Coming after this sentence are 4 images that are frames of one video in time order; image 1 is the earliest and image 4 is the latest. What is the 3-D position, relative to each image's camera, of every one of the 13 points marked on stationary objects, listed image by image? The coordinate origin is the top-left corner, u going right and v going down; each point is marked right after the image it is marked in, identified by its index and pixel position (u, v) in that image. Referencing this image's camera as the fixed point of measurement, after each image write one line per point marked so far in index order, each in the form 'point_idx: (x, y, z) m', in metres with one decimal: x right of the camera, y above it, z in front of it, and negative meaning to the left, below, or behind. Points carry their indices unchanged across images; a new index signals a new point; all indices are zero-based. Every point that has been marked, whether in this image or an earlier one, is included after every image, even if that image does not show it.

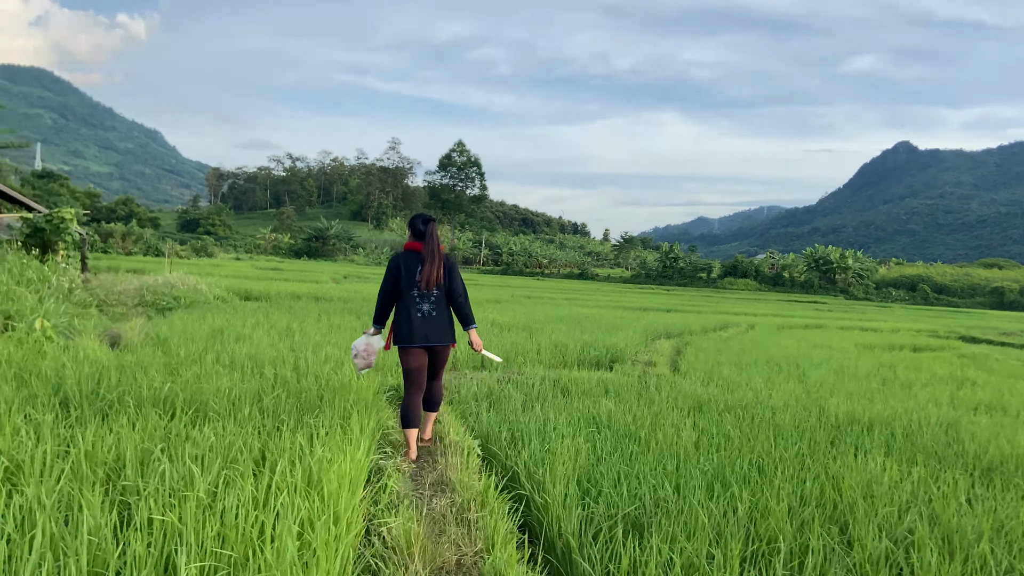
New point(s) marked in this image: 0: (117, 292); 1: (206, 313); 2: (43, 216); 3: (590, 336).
0: (-4.3, 0.0, +8.7) m
1: (-3.1, -0.3, +8.0) m
2: (-4.9, +0.7, +8.4) m
3: (+0.8, -0.5, +8.0) m
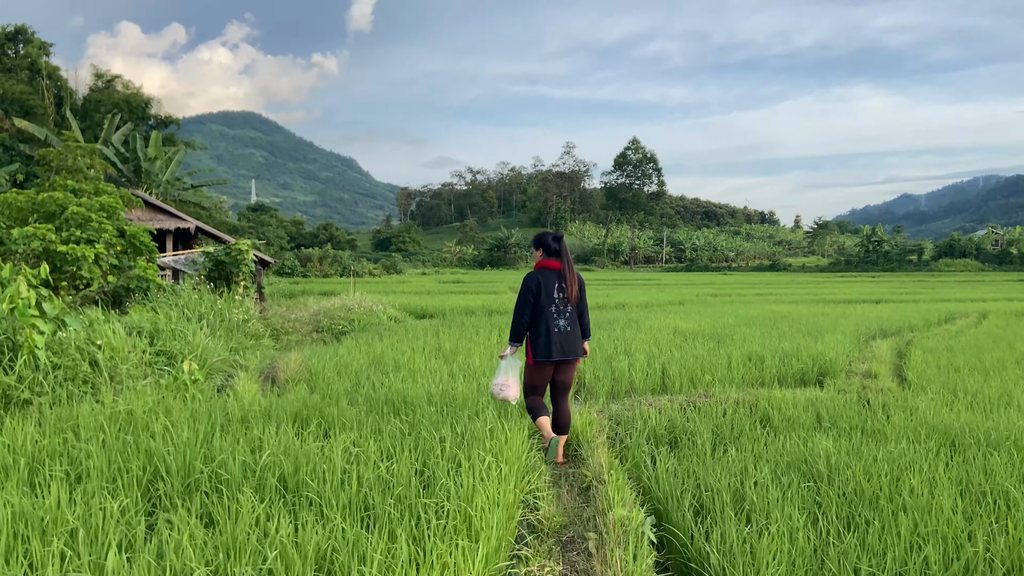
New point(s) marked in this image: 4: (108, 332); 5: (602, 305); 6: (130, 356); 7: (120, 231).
0: (-2.4, -0.3, +8.8) m
1: (-1.3, -0.5, +7.8) m
2: (-3.1, +0.4, +8.6) m
3: (+2.4, -0.5, +7.0) m
4: (-2.3, -0.3, +4.6) m
5: (+1.4, -0.3, +12.8) m
6: (-2.1, -0.4, +4.4) m
7: (-3.6, +0.5, +7.3) m
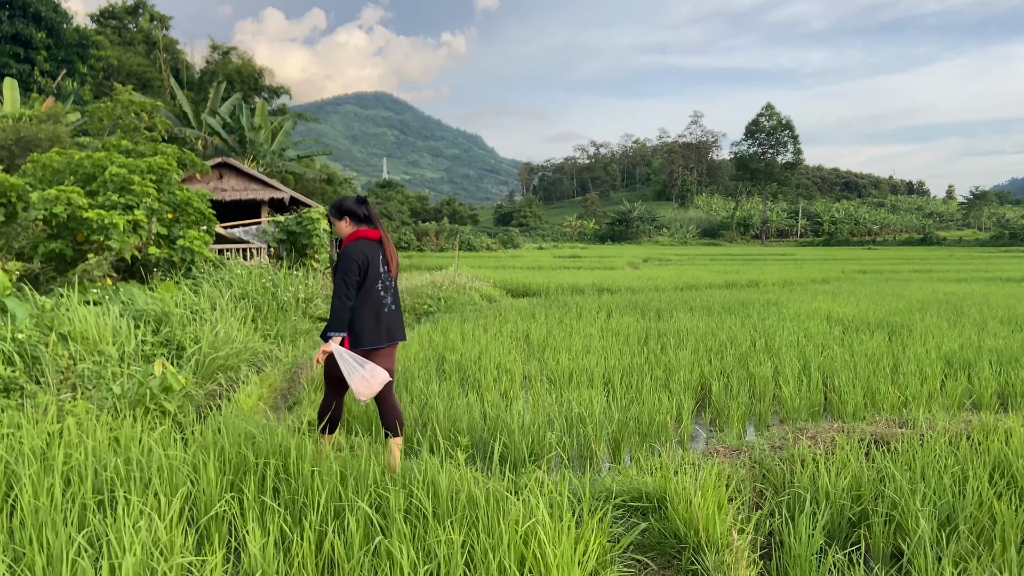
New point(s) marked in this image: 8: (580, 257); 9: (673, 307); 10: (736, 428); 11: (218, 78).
0: (-1.4, -0.1, +7.7) m
1: (-0.4, -0.3, +6.6) m
2: (-2.1, +0.7, +7.6) m
3: (+3.1, -0.3, +5.2) m
4: (-1.9, -0.1, +3.5) m
5: (+3.1, +0.1, +11.0) m
6: (-1.7, -0.3, +3.4) m
7: (-2.7, +0.7, +6.4) m
8: (+1.7, +0.8, +19.6) m
9: (+1.5, -0.2, +7.3) m
10: (+0.9, -0.6, +3.2) m
11: (-7.1, +5.1, +19.3) m
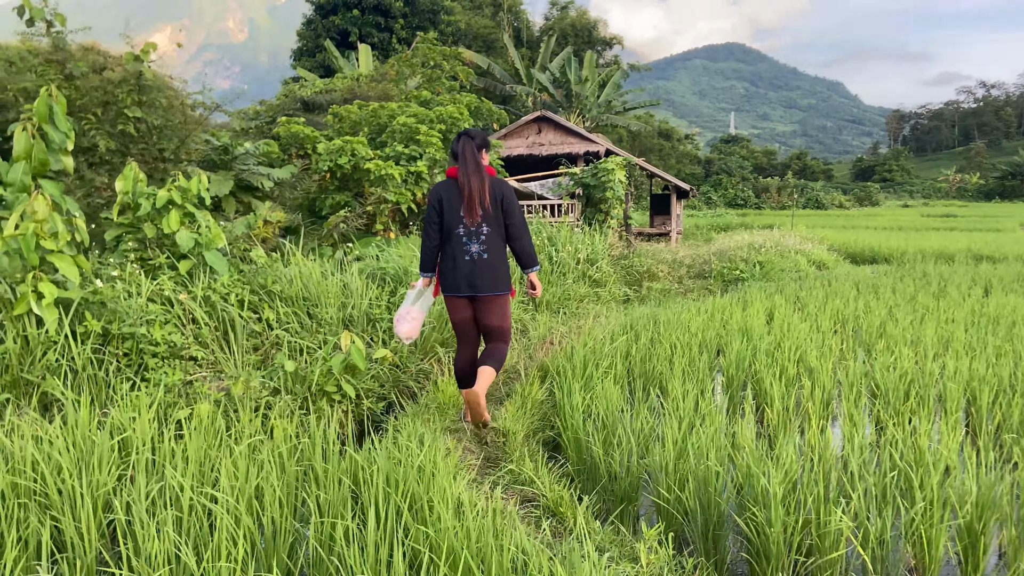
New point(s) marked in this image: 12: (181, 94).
0: (+1.4, +0.2, +6.7) m
1: (+1.8, 0.0, +5.4) m
2: (+0.7, +1.0, +6.9) m
3: (+4.4, -0.3, +2.6) m
4: (-0.8, 0.0, +3.2) m
5: (+6.8, +0.4, +8.0) m
6: (-0.7, -0.1, +3.0) m
7: (-0.4, +1.1, +6.0) m
8: (+9.0, +1.5, +16.3) m
9: (+3.8, 0.0, +5.3) m
10: (+1.6, -0.5, +1.8) m
11: (+1.0, +6.2, +19.4) m
12: (-2.1, +1.2, +5.0) m
